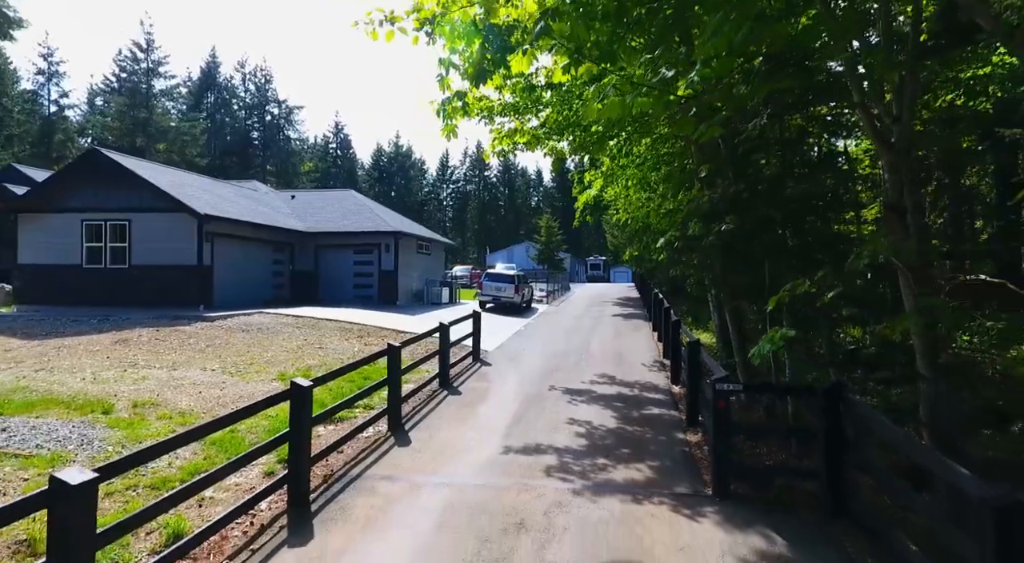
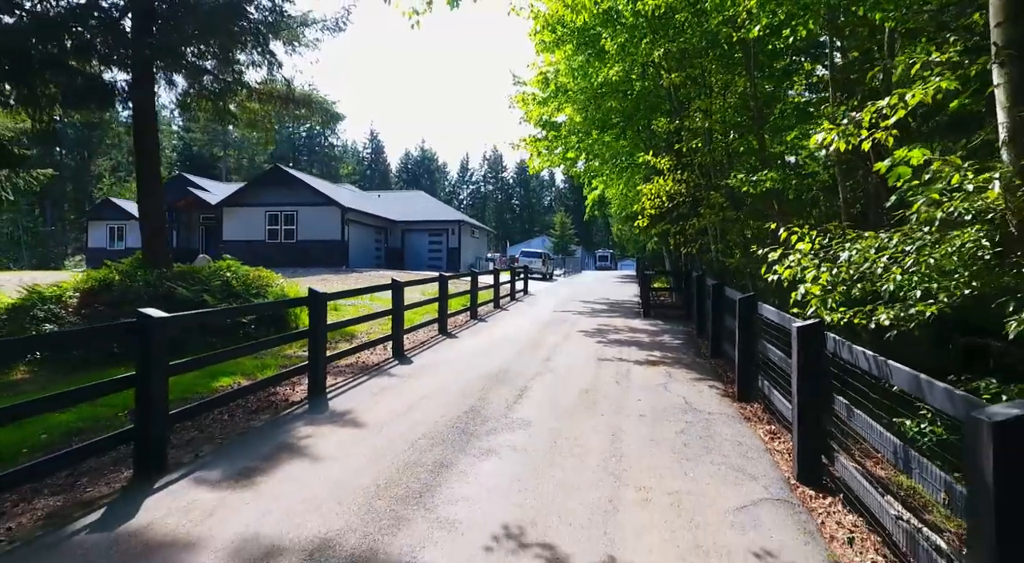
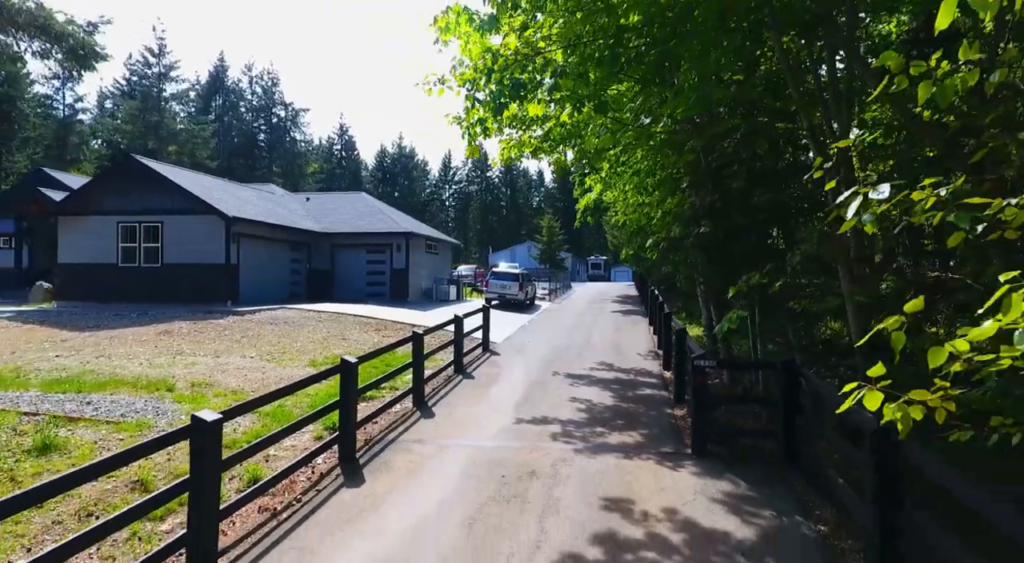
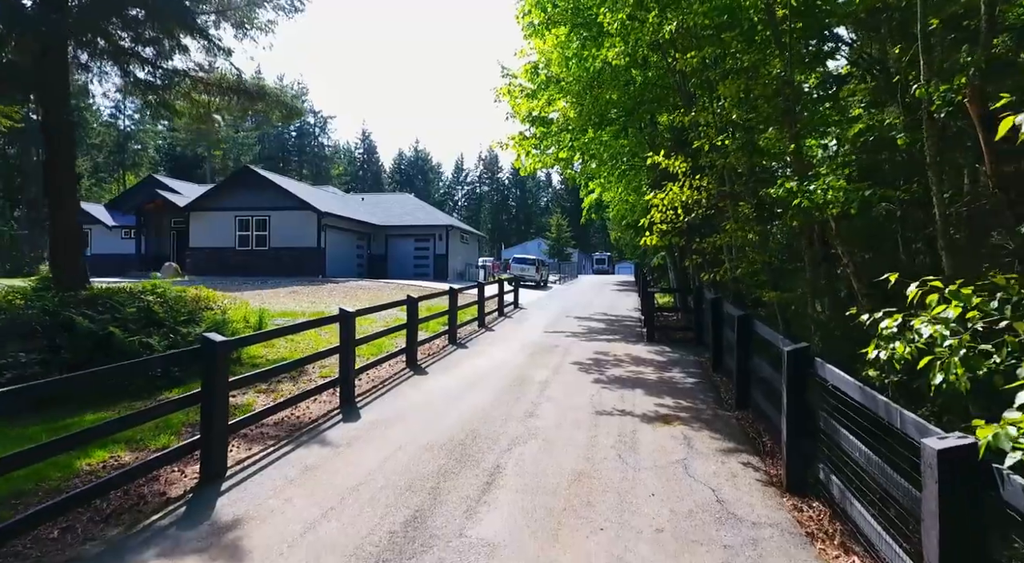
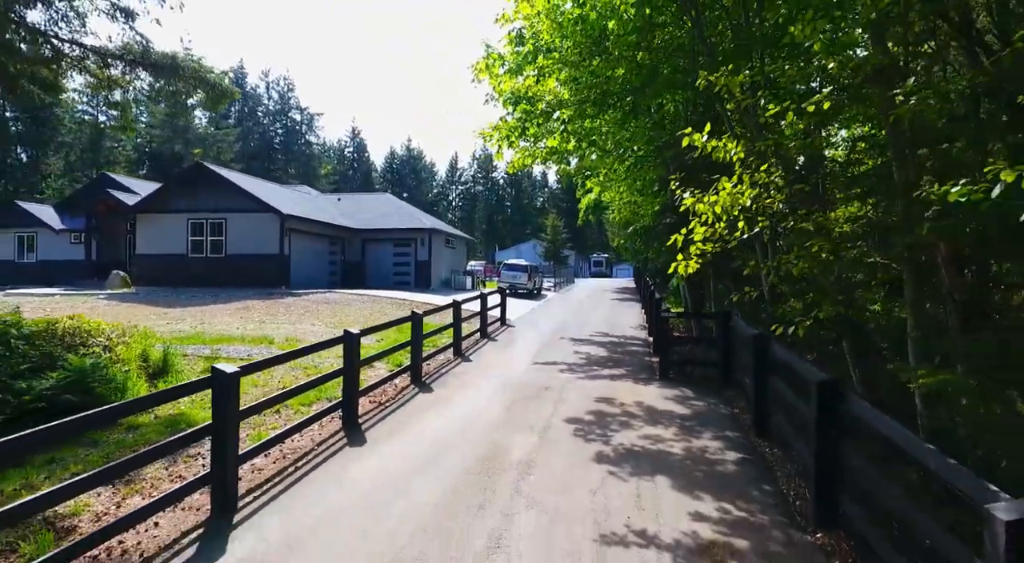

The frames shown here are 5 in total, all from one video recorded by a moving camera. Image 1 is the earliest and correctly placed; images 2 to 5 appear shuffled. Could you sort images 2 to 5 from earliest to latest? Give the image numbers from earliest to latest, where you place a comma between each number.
3, 5, 4, 2
